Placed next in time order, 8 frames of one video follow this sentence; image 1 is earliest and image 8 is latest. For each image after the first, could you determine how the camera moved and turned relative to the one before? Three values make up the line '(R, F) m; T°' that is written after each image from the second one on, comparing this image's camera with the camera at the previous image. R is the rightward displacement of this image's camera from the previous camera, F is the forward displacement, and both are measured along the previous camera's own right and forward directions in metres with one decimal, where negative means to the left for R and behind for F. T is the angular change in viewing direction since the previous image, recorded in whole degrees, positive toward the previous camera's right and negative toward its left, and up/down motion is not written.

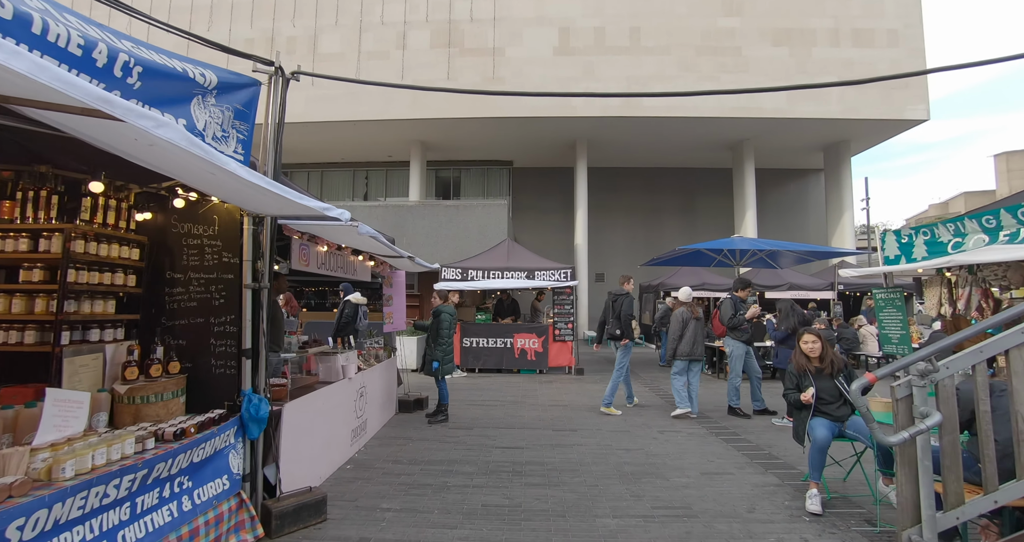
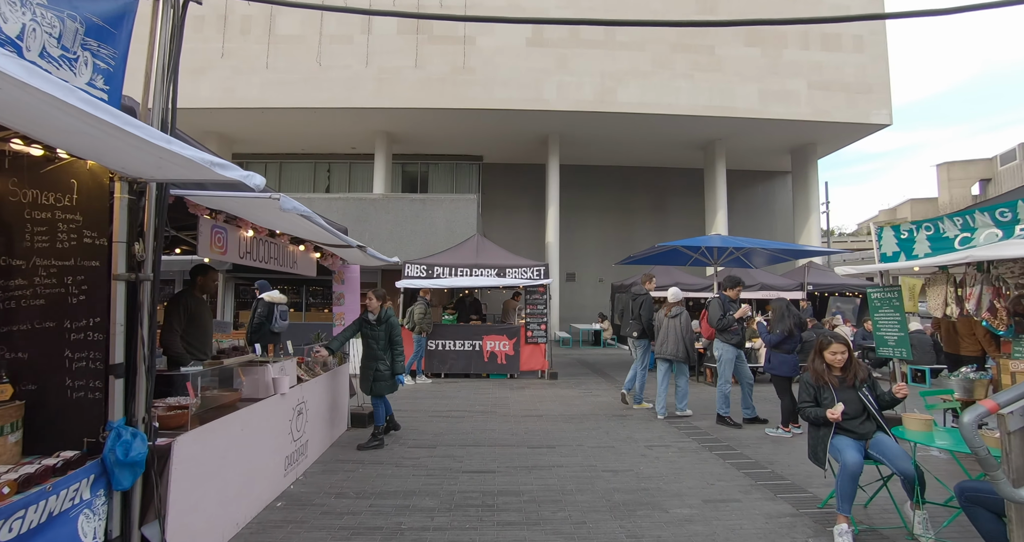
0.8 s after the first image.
(0.0, +0.7) m; +4°
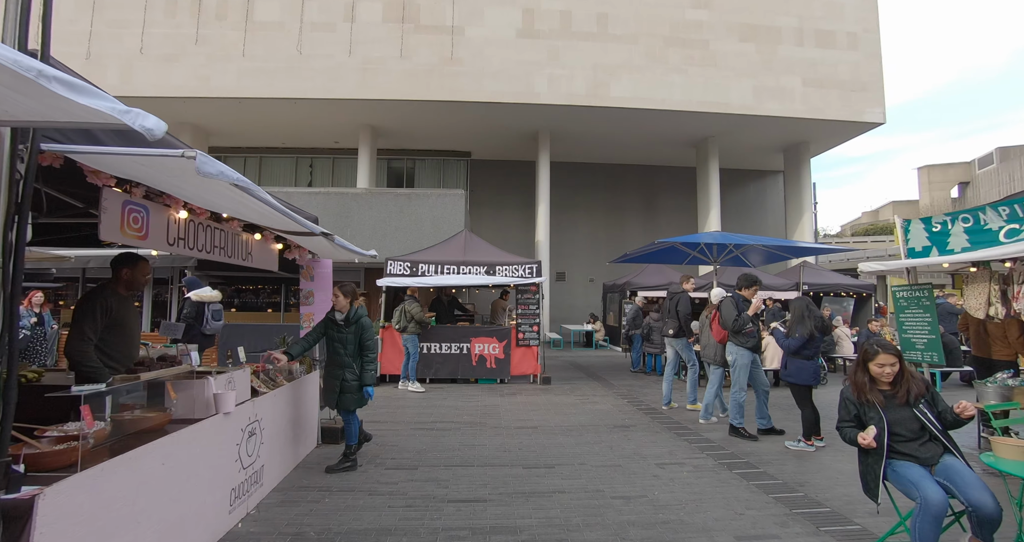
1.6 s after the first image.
(-0.1, +0.6) m; +1°
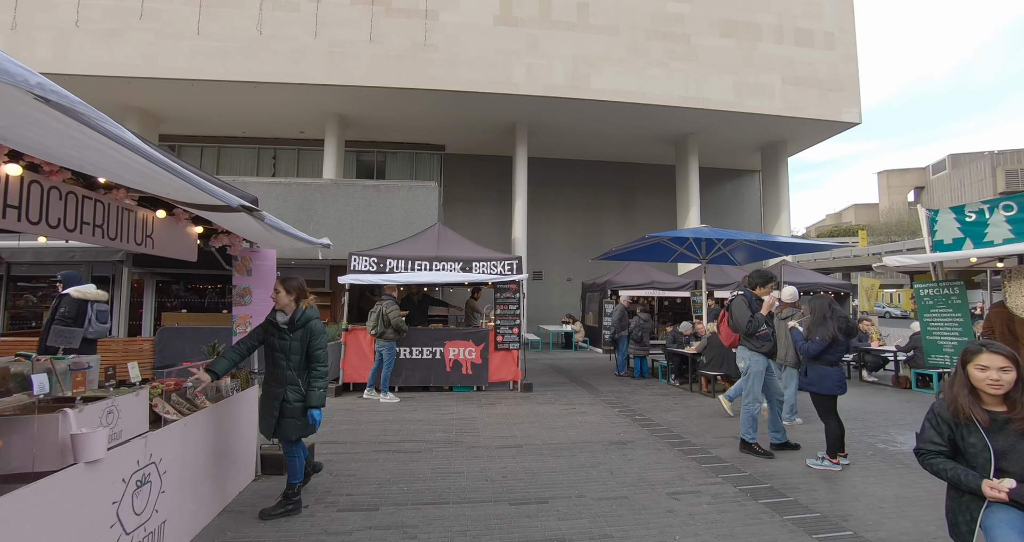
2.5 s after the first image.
(-0.1, +0.8) m; +3°
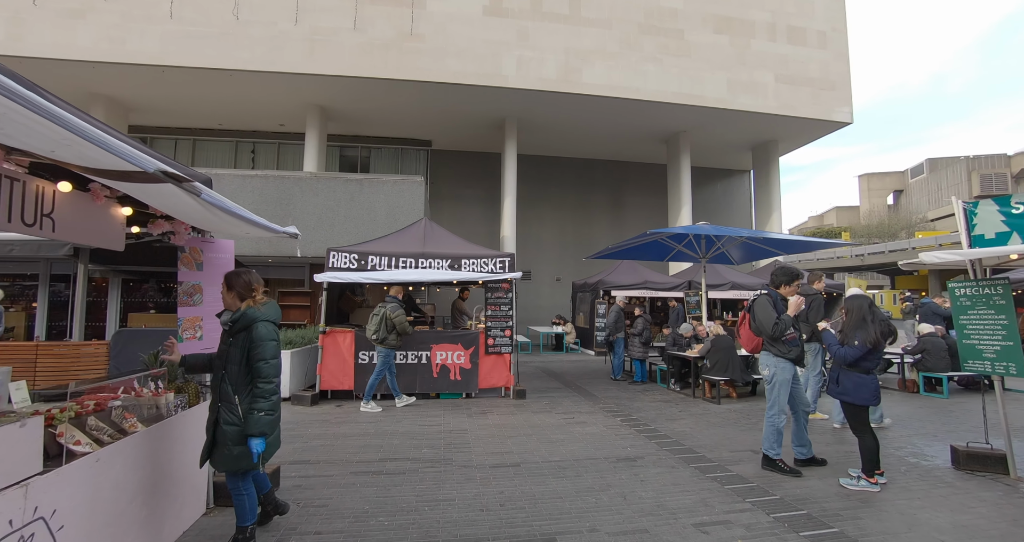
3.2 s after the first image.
(-0.1, +0.6) m; +2°
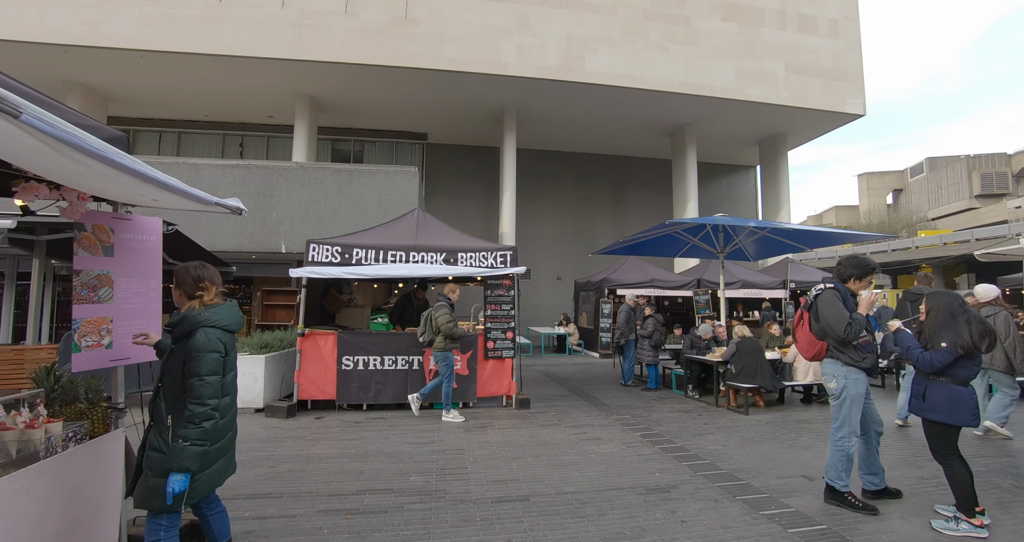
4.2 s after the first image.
(-0.1, +0.8) m; 0°
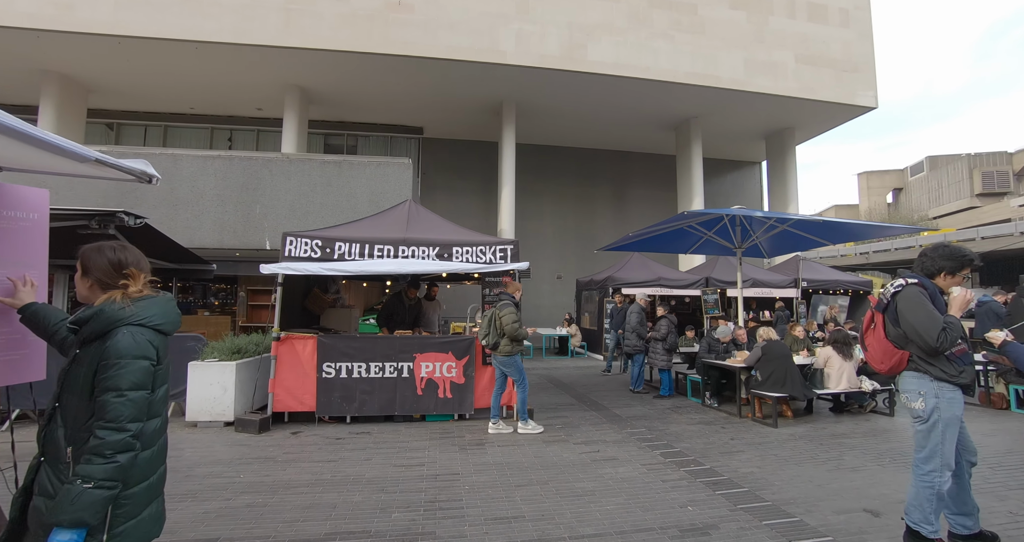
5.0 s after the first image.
(0.0, +0.7) m; 0°
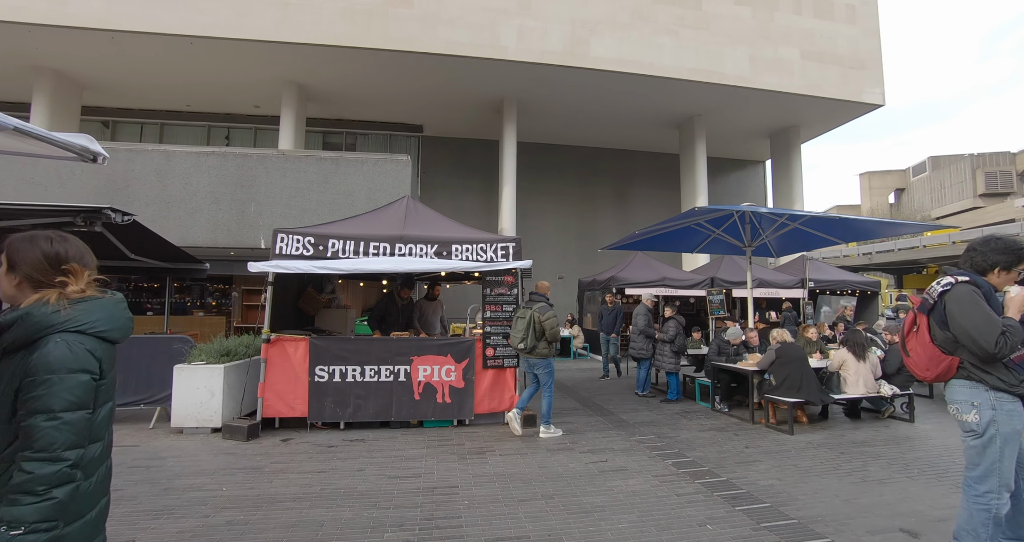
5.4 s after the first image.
(0.0, +0.3) m; 0°
